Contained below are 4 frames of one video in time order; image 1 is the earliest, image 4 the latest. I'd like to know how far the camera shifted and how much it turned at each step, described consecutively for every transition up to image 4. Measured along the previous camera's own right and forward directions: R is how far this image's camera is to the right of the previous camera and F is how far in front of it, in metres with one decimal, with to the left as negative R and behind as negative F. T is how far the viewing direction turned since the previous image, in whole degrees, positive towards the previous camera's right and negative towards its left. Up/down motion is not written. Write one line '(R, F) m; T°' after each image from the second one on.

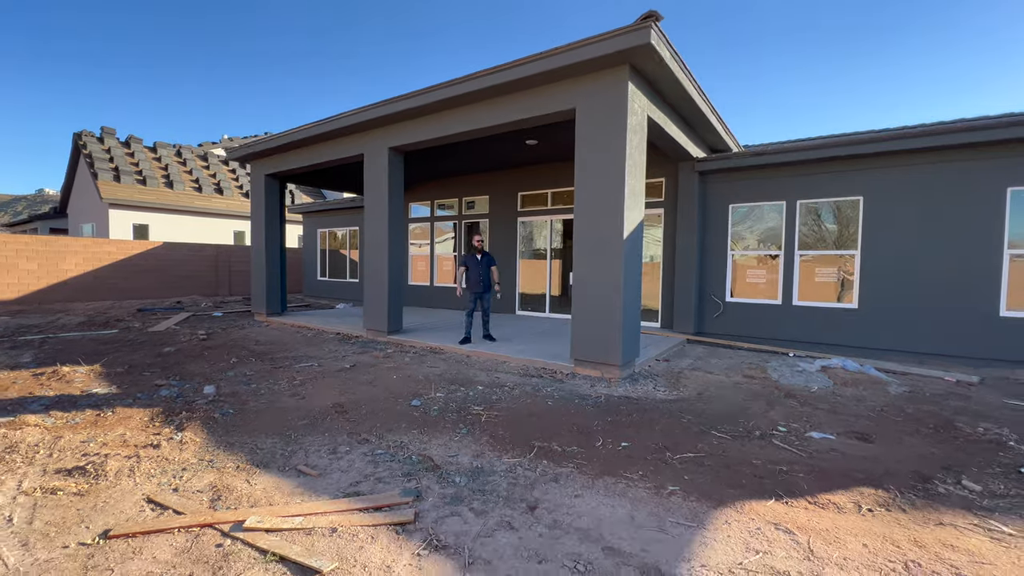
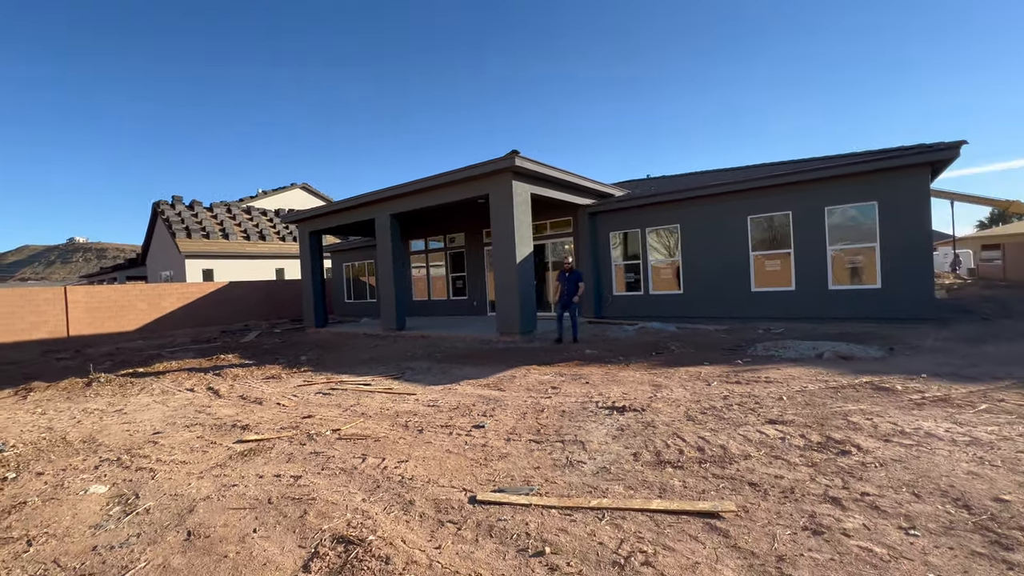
(+1.5, -4.4) m; -2°
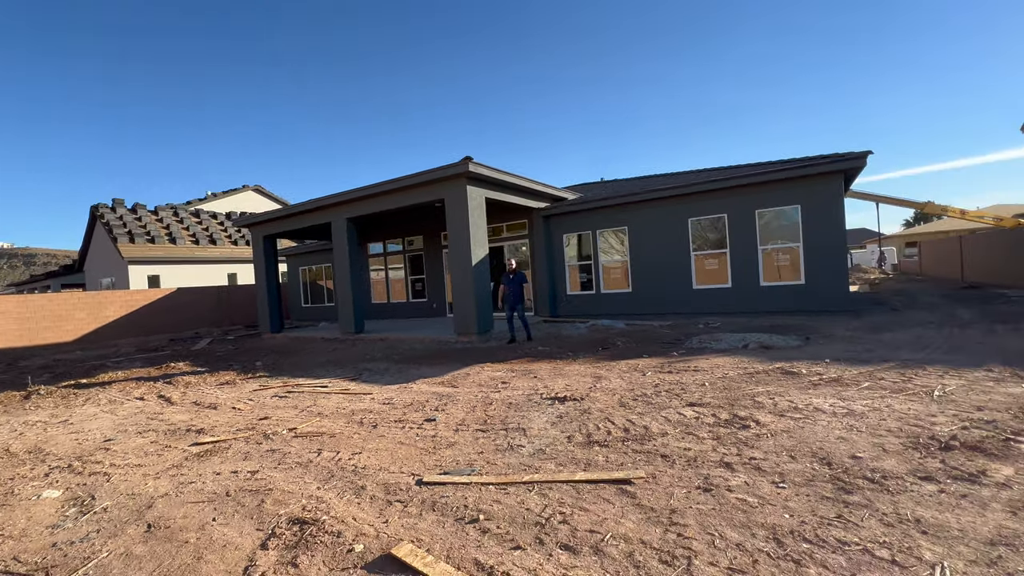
(+0.2, -0.3) m; +5°
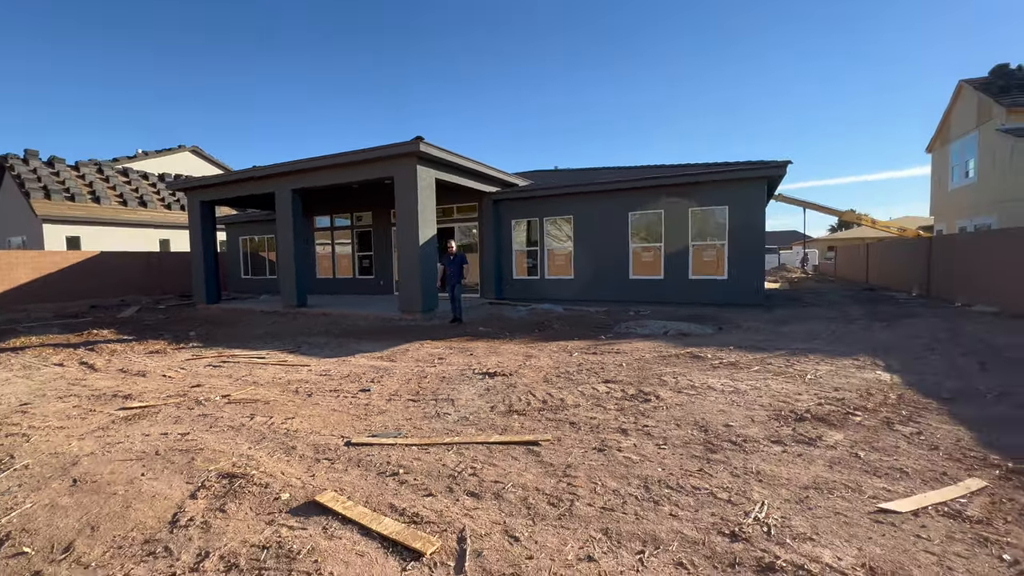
(+0.2, -0.3) m; +6°
